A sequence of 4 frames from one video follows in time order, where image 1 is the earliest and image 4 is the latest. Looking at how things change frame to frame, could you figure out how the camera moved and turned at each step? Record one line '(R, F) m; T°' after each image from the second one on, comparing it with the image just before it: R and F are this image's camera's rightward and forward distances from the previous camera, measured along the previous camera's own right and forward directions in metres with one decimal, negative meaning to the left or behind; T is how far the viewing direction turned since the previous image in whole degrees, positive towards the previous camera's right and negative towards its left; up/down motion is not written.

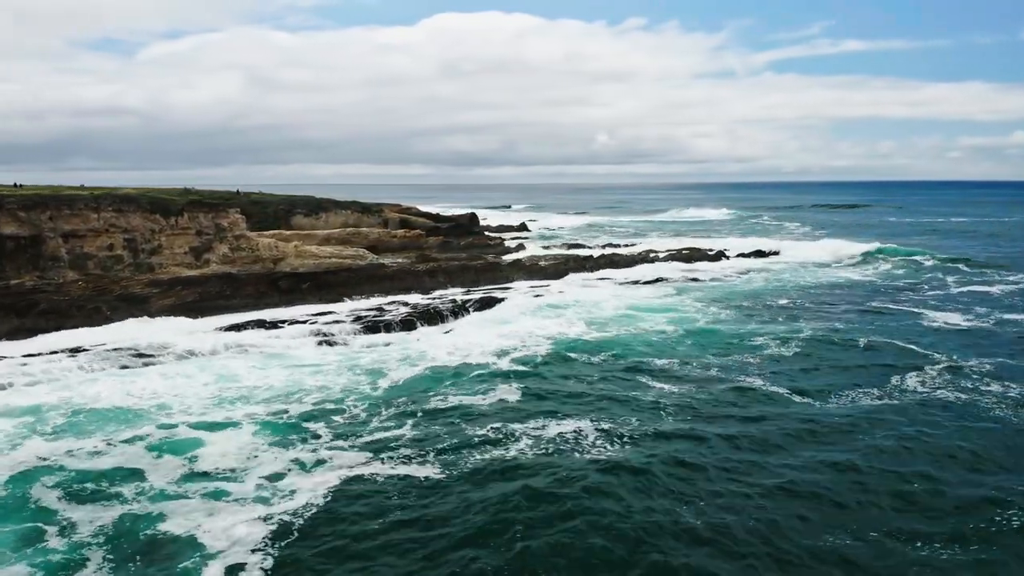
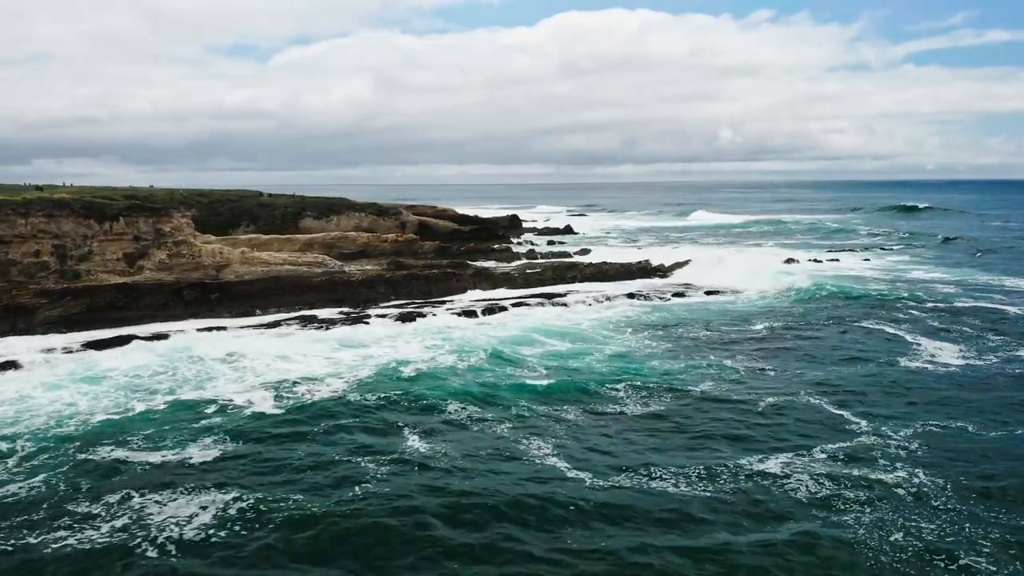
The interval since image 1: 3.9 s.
(+6.6, +3.5) m; -7°
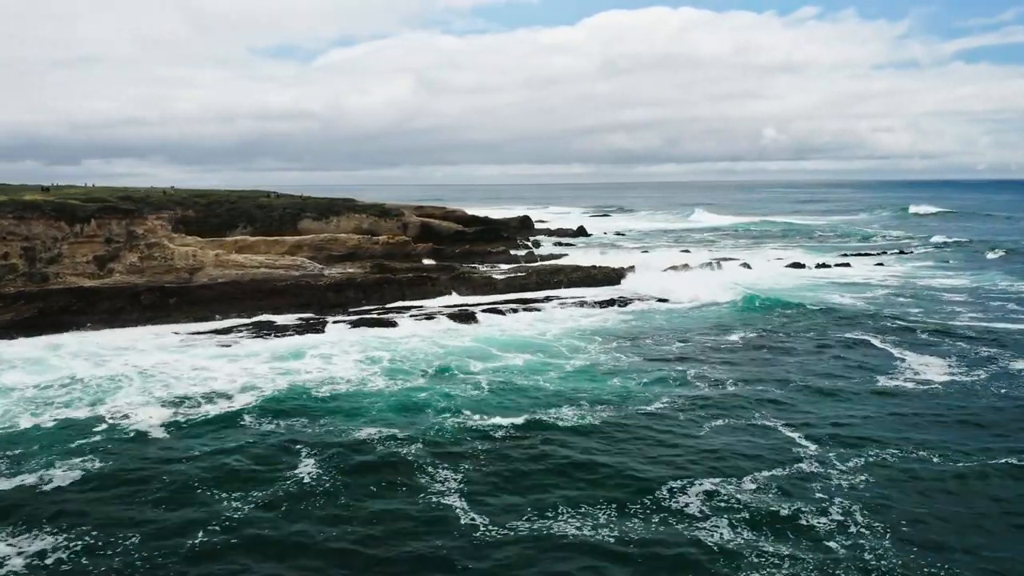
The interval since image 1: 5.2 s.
(+2.4, +1.2) m; -2°
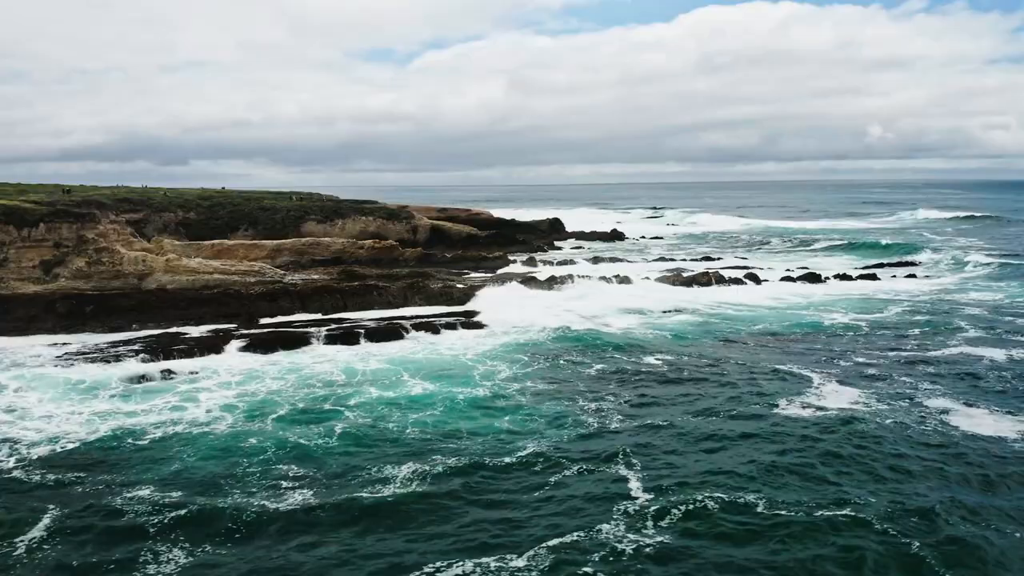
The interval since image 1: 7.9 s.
(+5.1, +2.6) m; -6°
